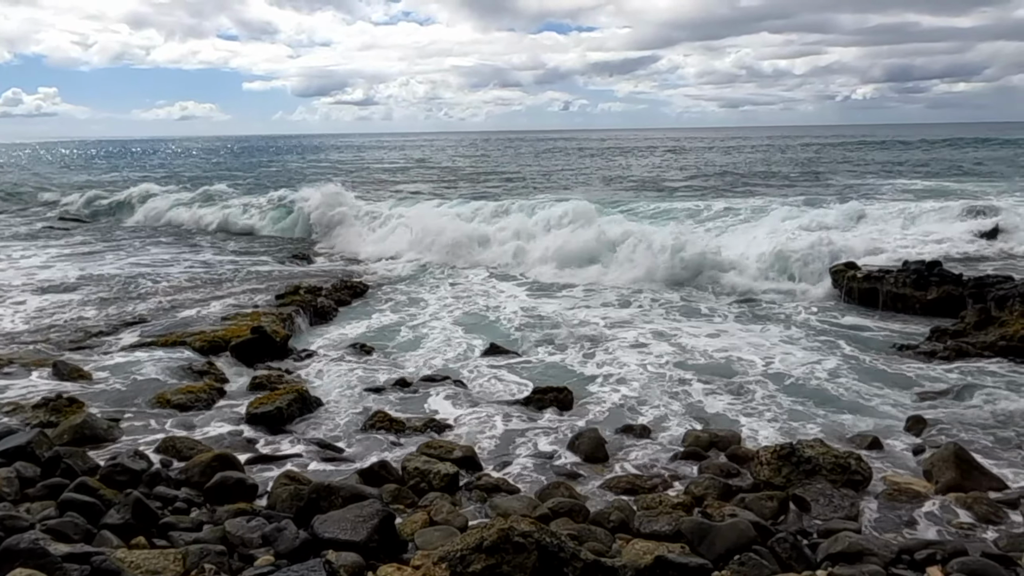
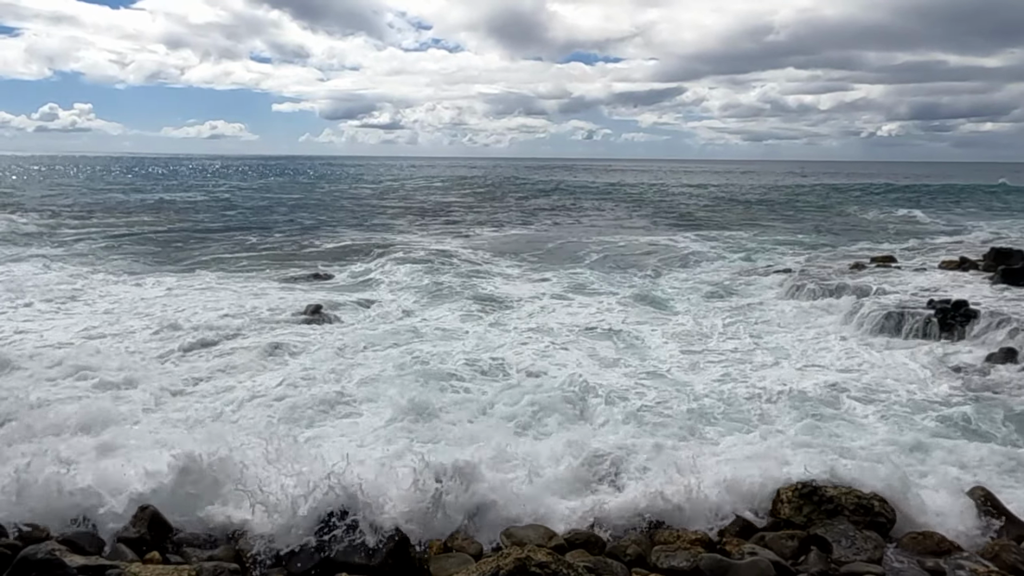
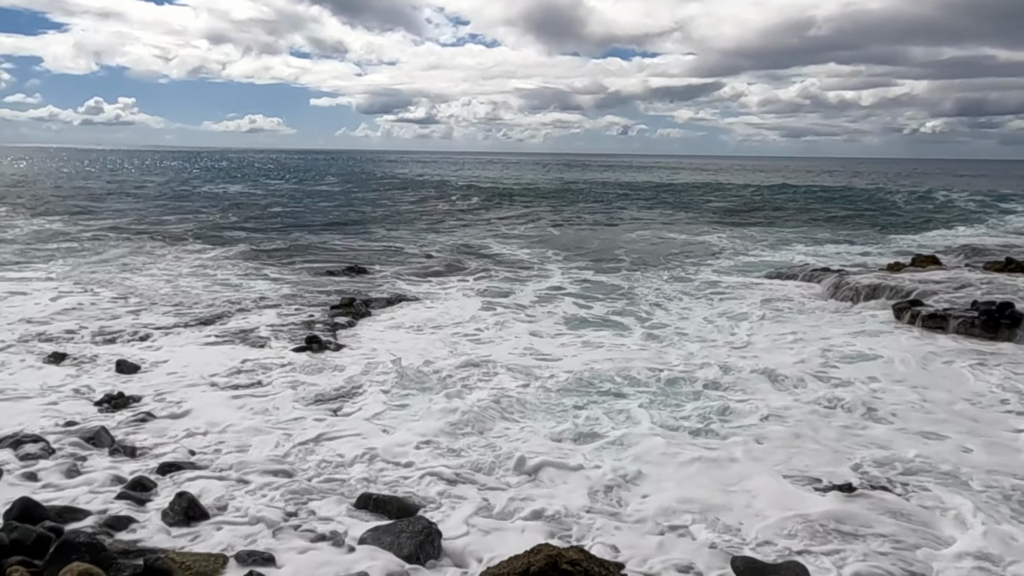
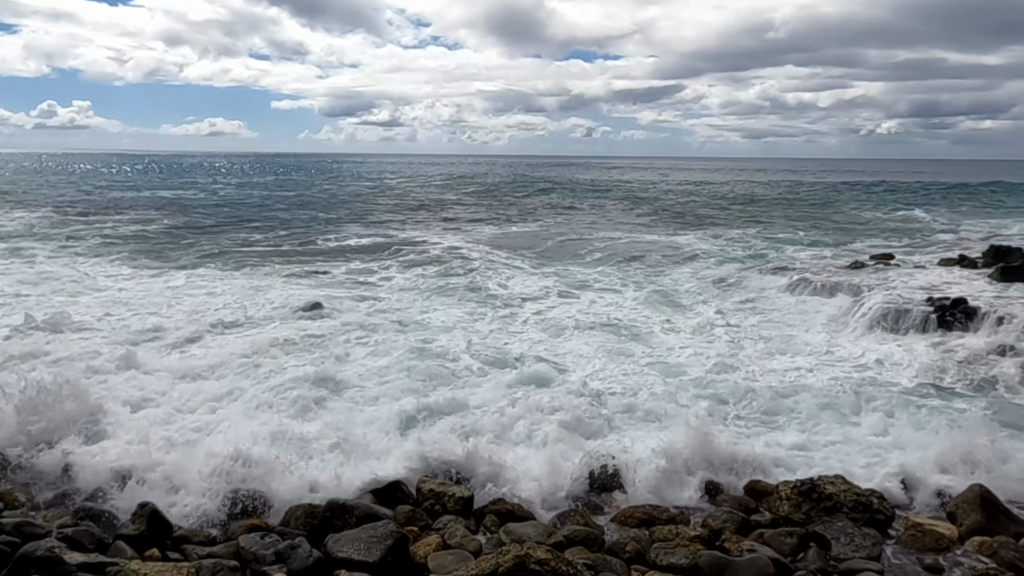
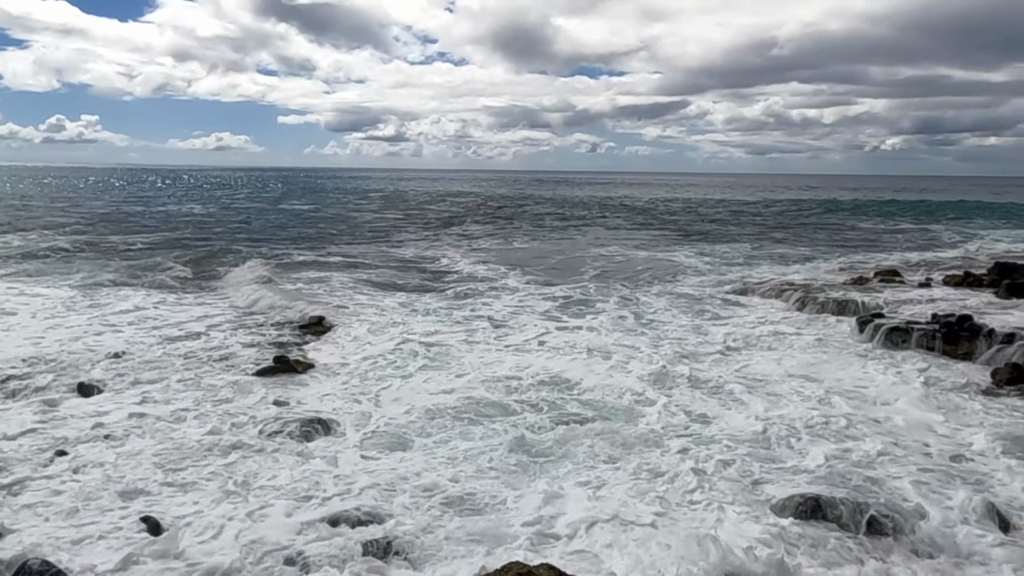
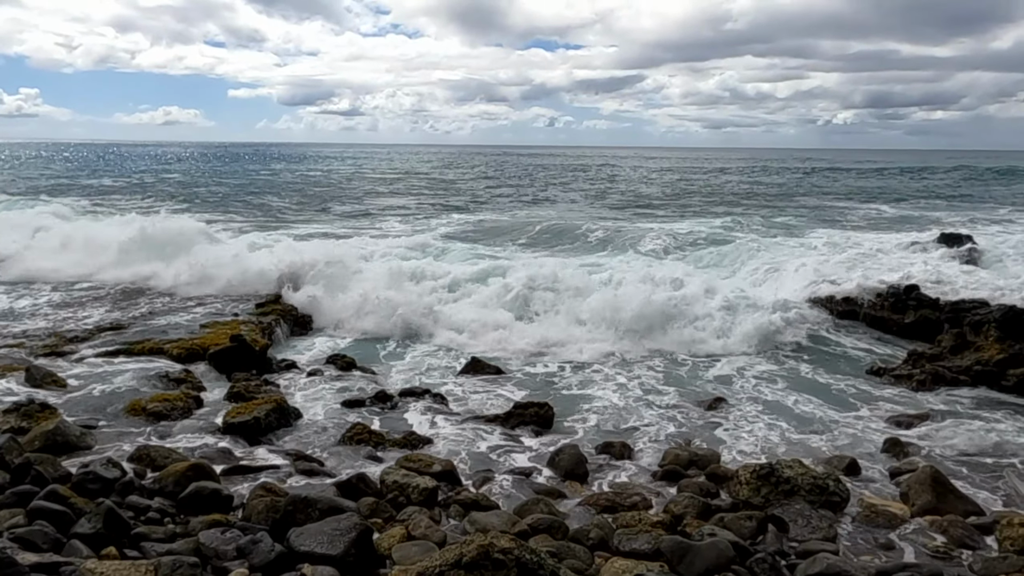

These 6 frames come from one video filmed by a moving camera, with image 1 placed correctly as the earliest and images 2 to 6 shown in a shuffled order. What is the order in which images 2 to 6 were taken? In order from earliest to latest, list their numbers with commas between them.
6, 4, 2, 5, 3
